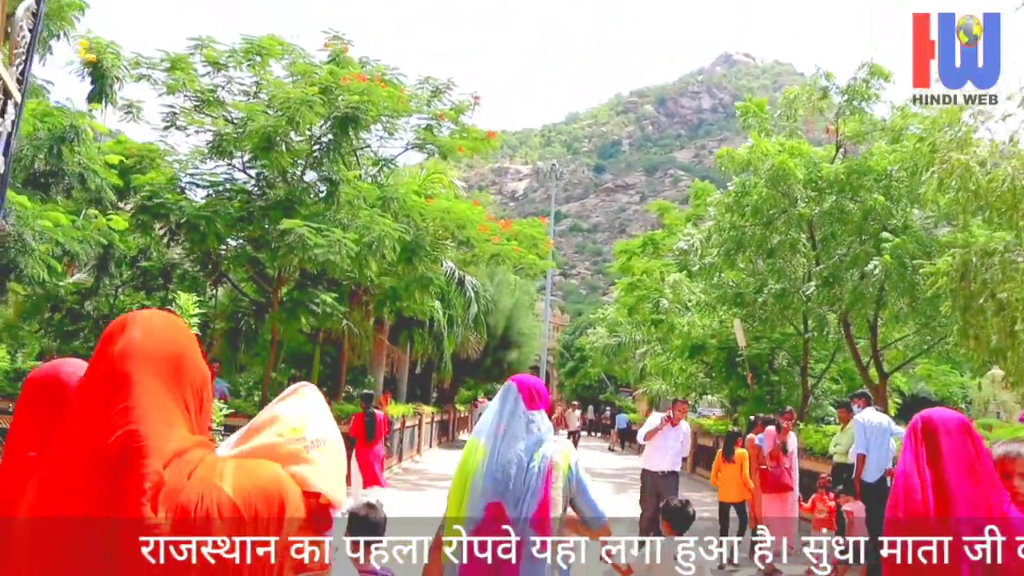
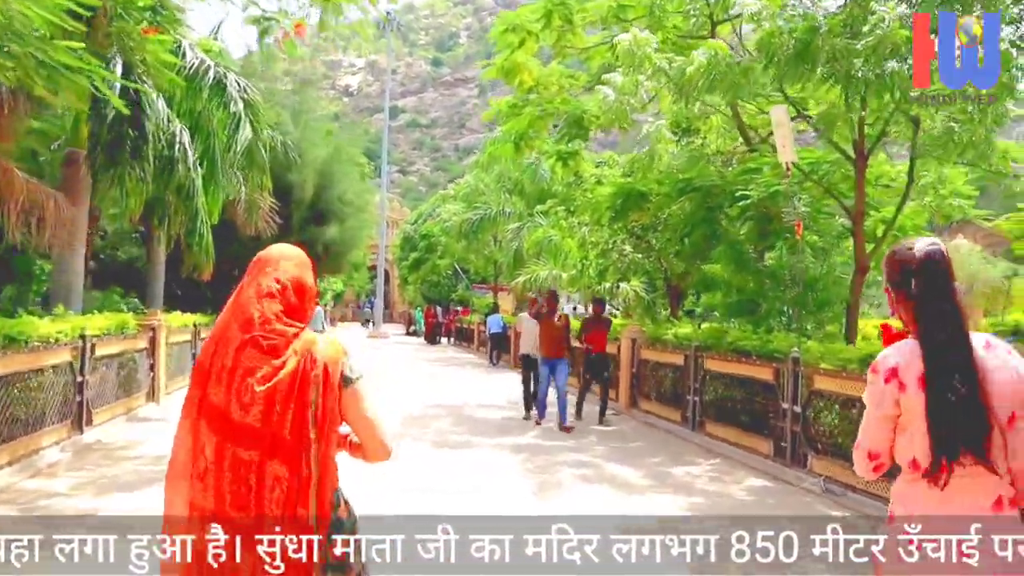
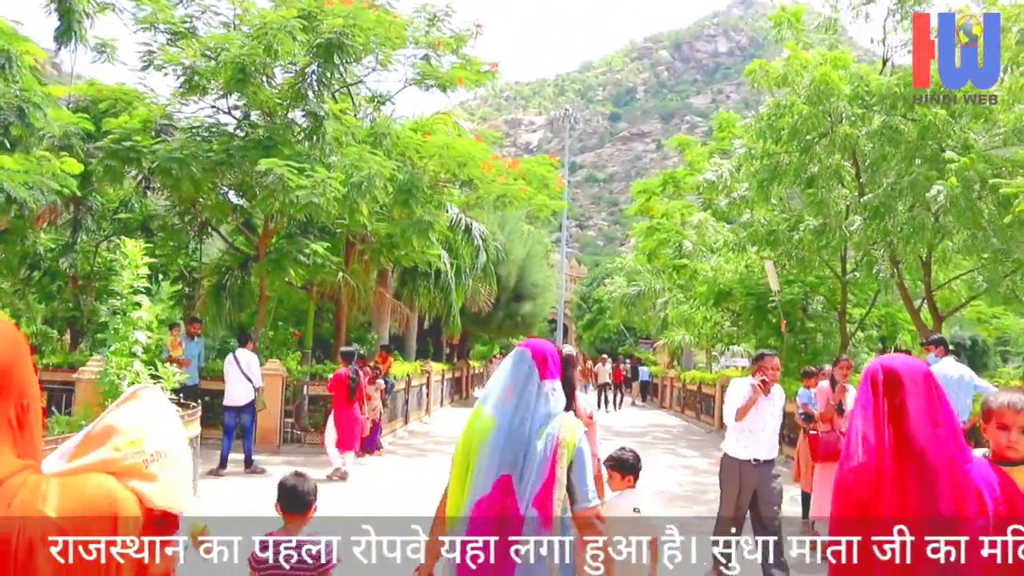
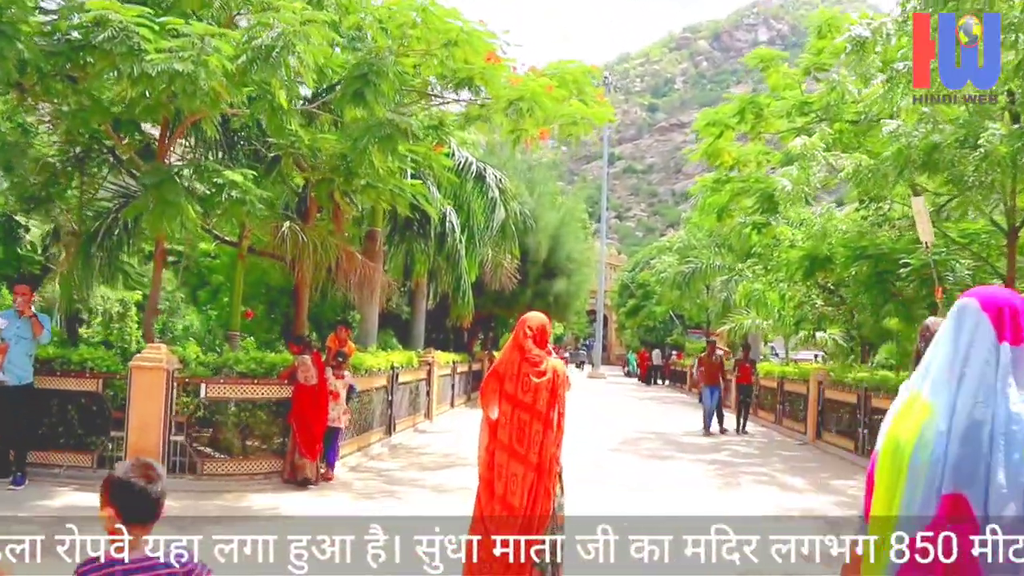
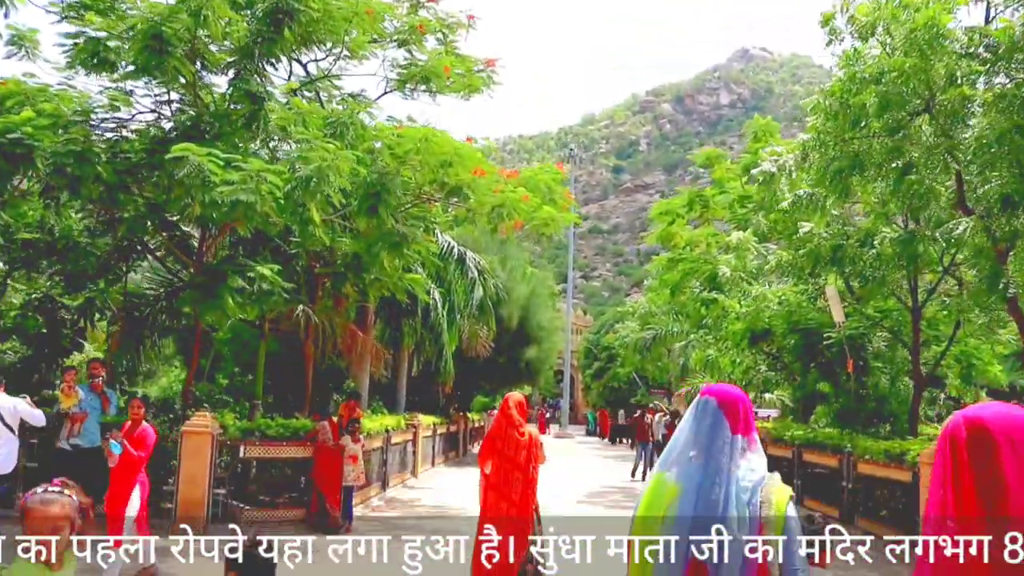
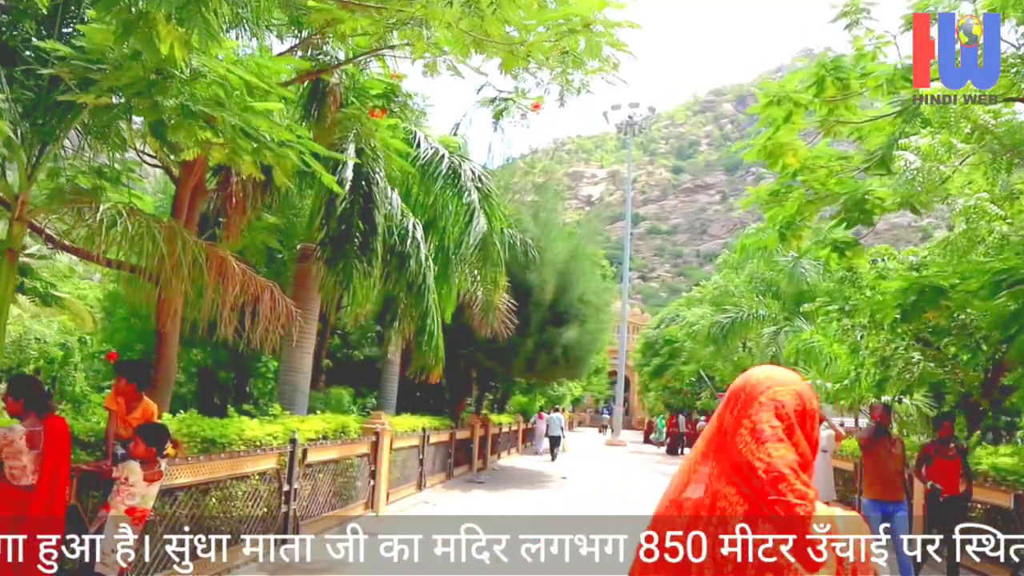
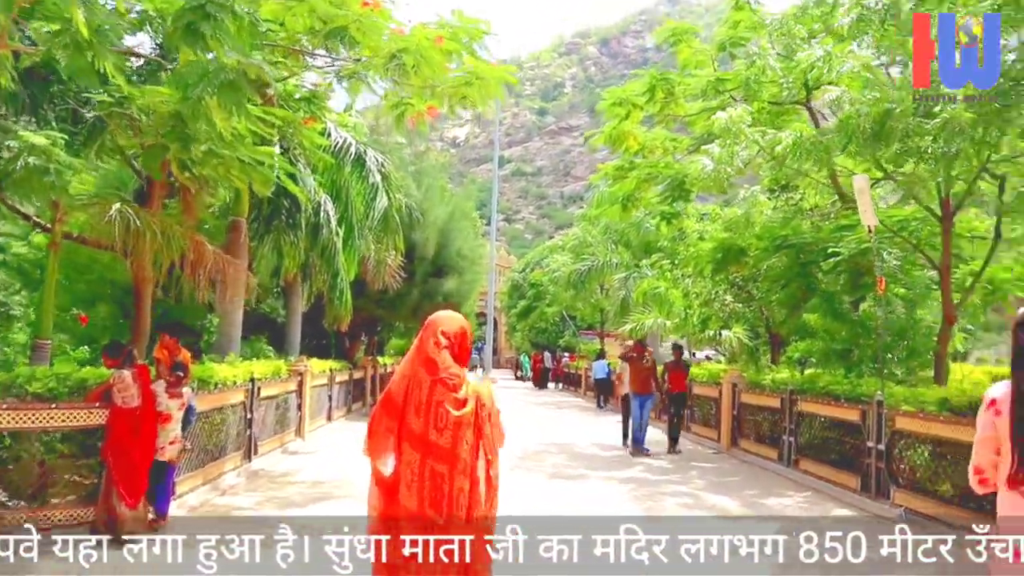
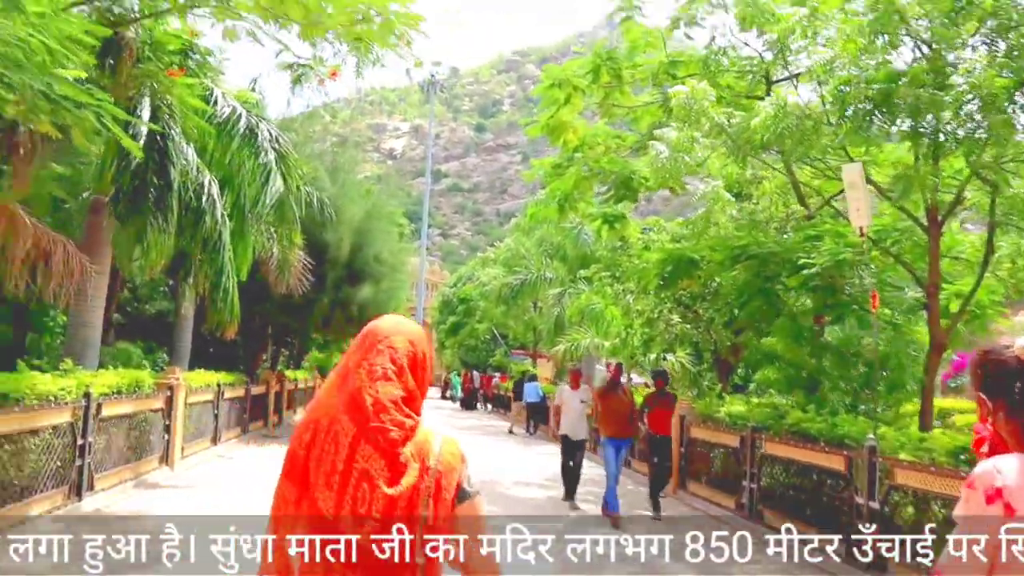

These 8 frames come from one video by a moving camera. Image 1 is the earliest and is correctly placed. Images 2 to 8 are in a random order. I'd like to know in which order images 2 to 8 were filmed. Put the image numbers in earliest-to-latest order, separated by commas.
3, 5, 4, 7, 2, 8, 6
